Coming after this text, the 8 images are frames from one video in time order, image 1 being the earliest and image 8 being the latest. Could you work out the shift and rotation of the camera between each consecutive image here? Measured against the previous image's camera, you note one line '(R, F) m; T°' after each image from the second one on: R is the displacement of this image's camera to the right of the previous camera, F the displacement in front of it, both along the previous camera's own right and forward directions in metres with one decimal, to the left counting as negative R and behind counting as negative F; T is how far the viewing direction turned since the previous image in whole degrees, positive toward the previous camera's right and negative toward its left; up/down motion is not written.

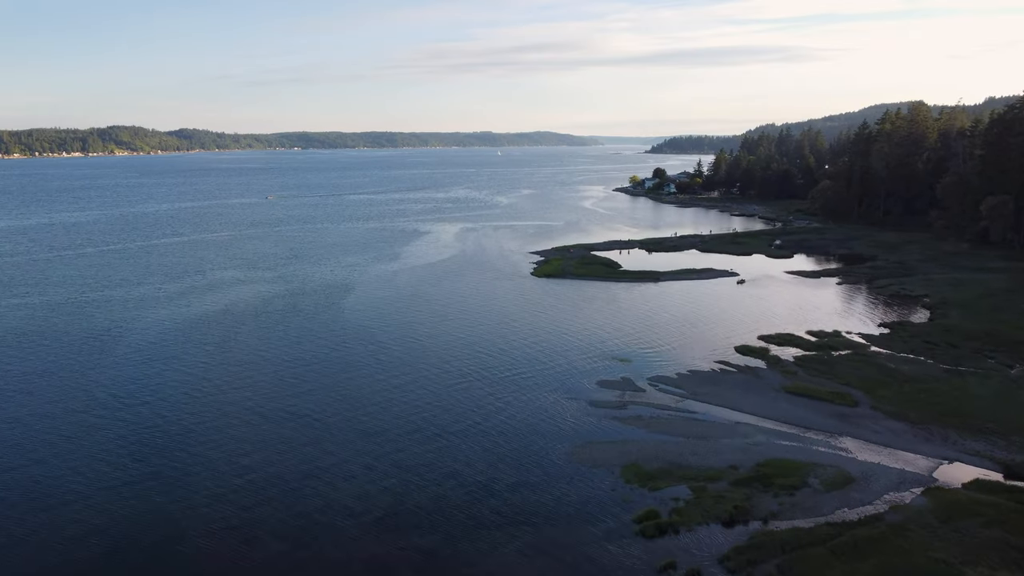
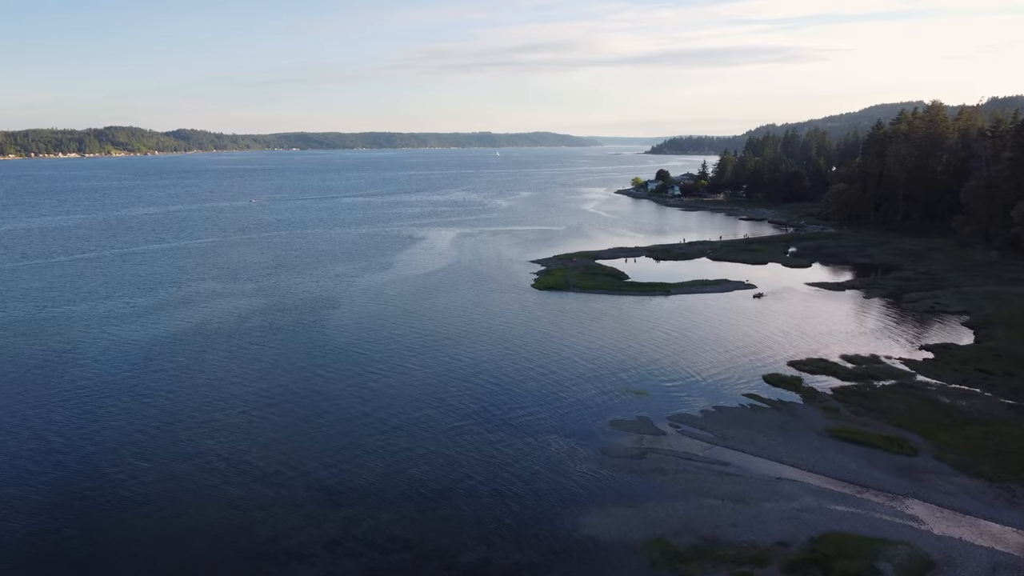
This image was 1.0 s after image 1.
(0.0, +4.4) m; 0°
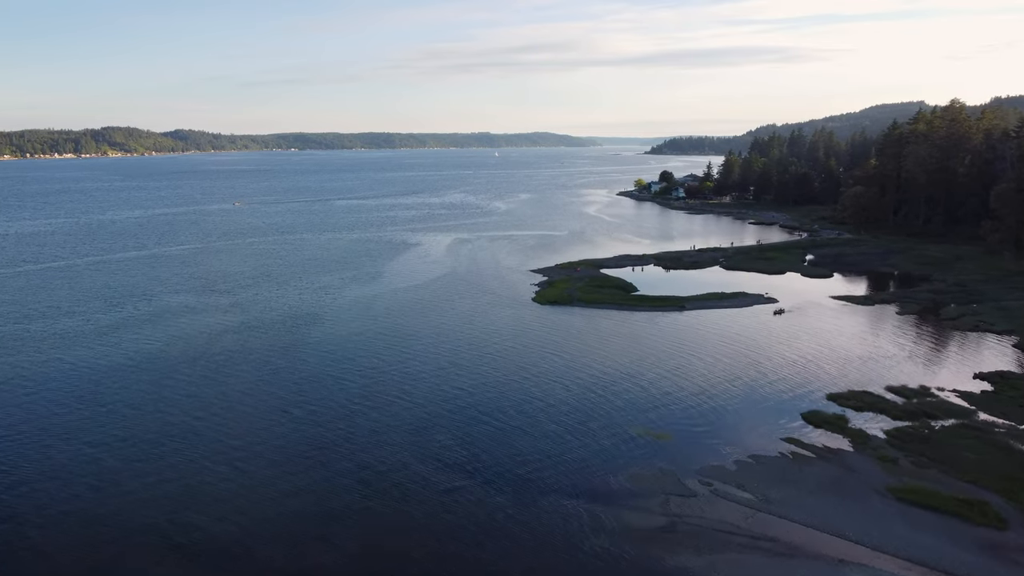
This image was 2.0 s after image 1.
(0.0, +4.6) m; 0°
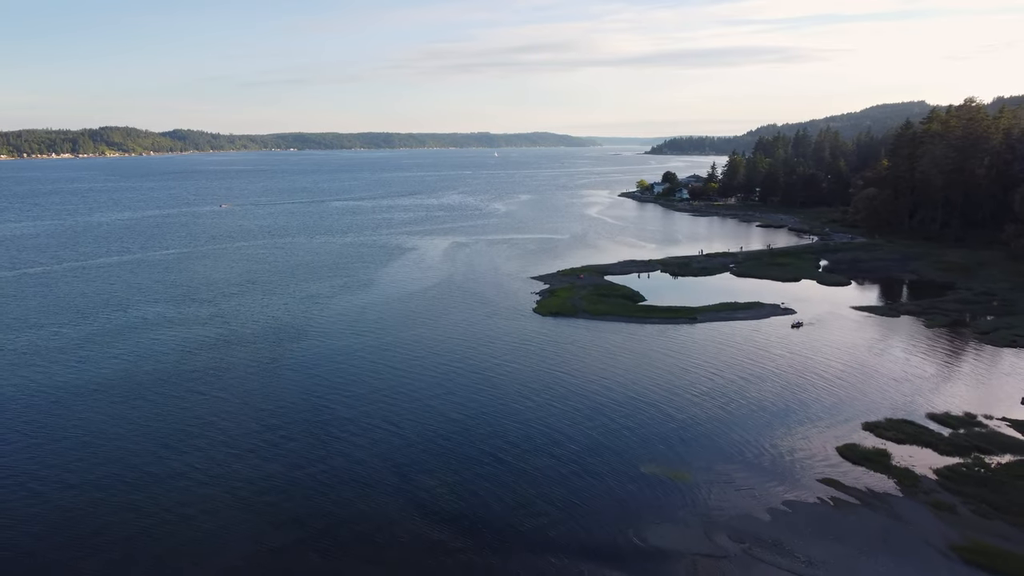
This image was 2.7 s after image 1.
(0.0, +3.3) m; 0°
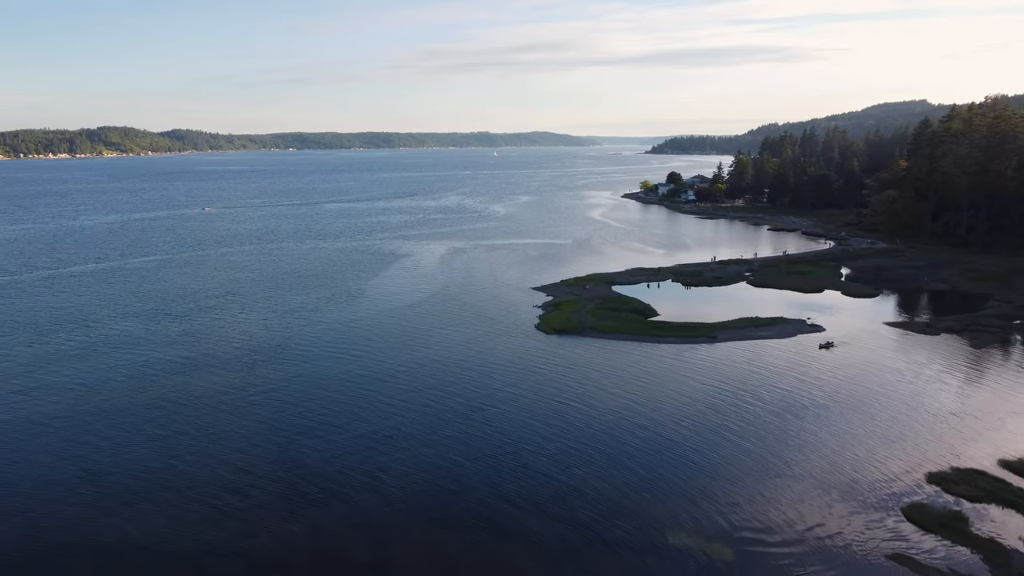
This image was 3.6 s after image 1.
(0.0, +4.3) m; 0°
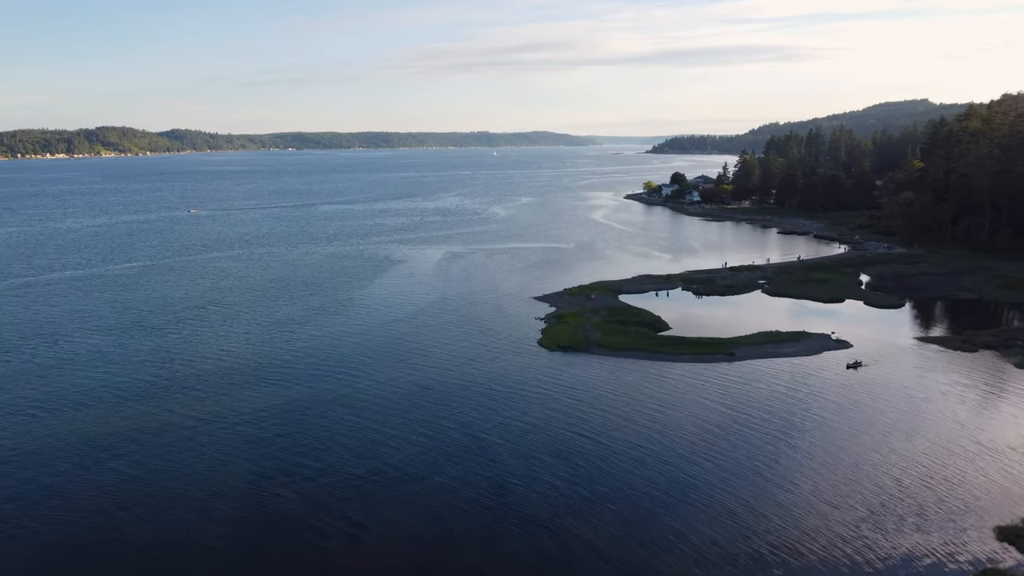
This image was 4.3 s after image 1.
(0.0, +3.4) m; 0°
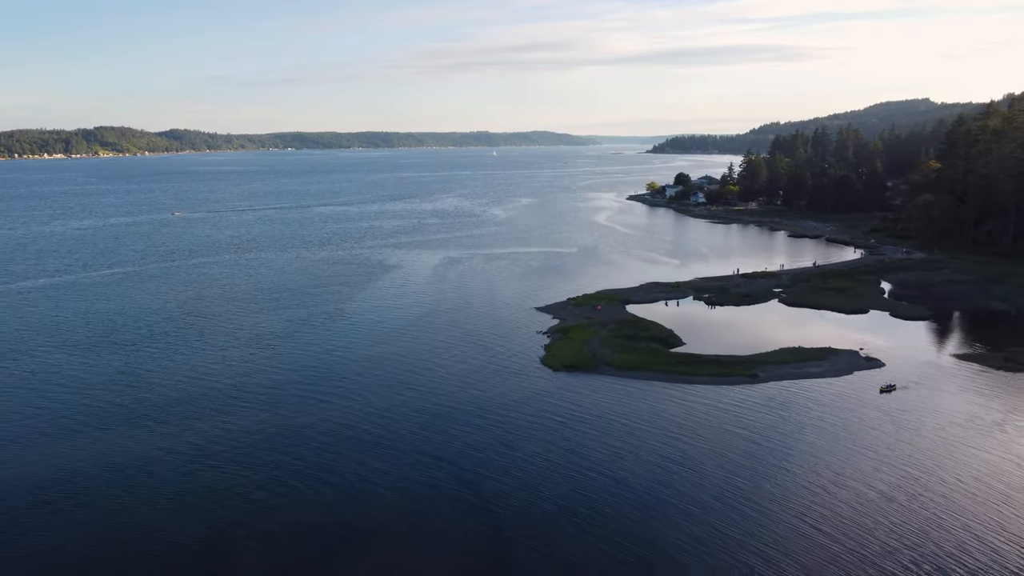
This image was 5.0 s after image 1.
(0.0, +3.5) m; 0°
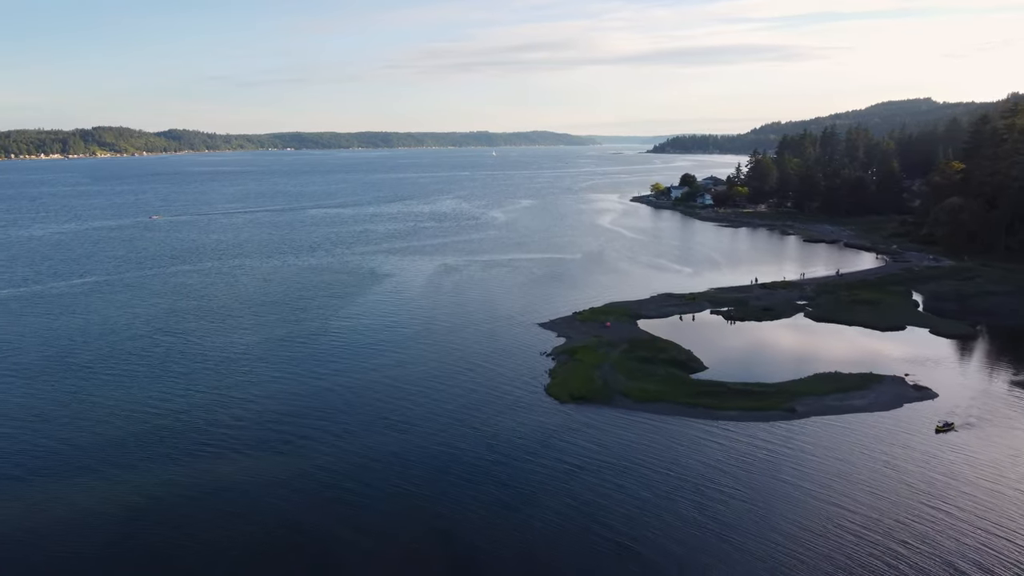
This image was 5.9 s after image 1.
(0.0, +4.5) m; 0°
